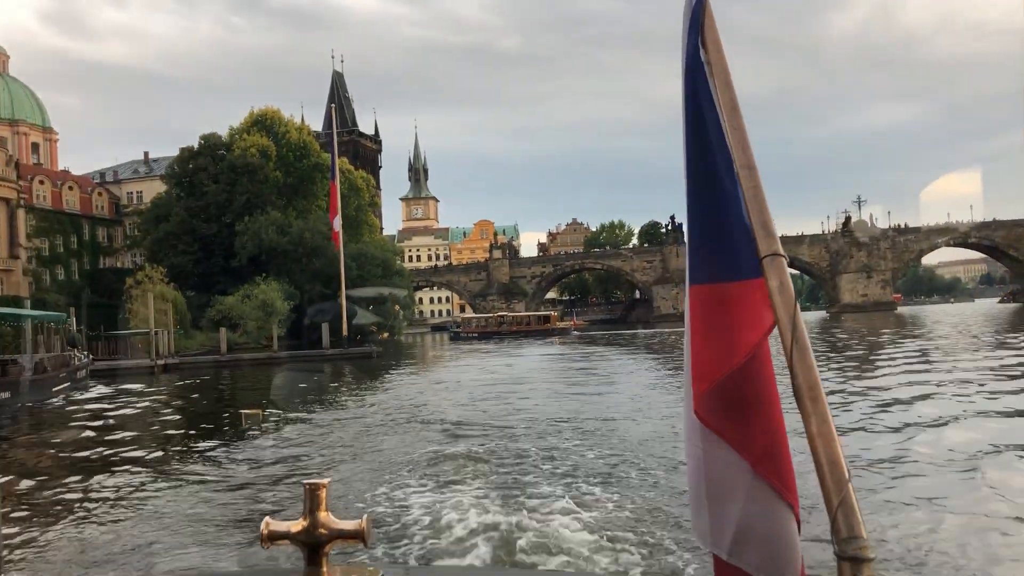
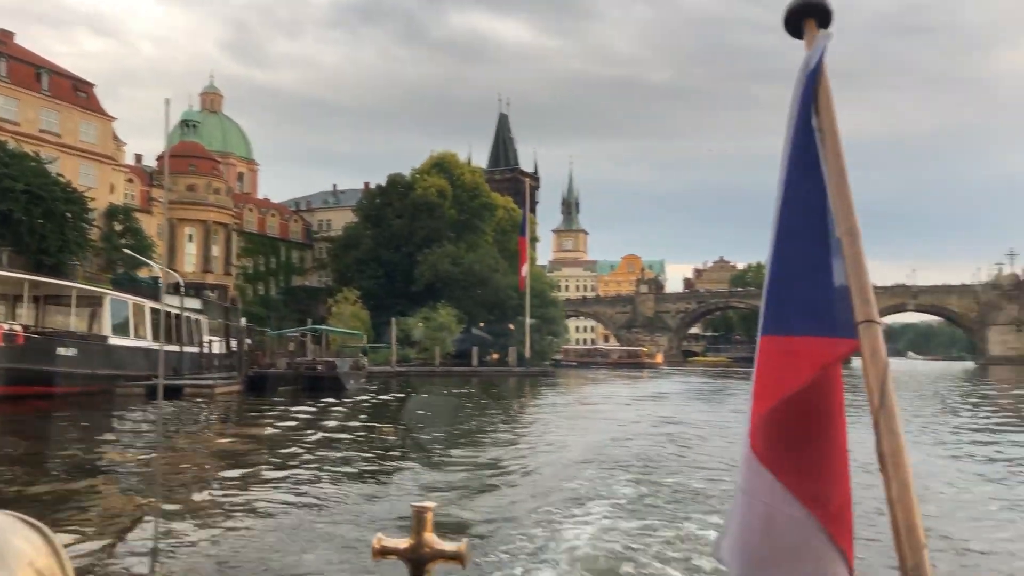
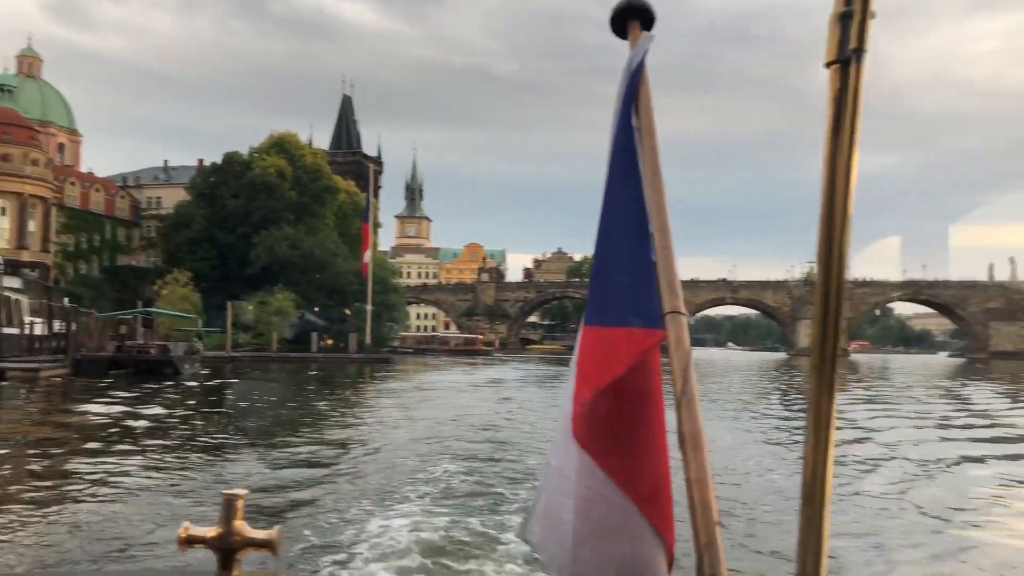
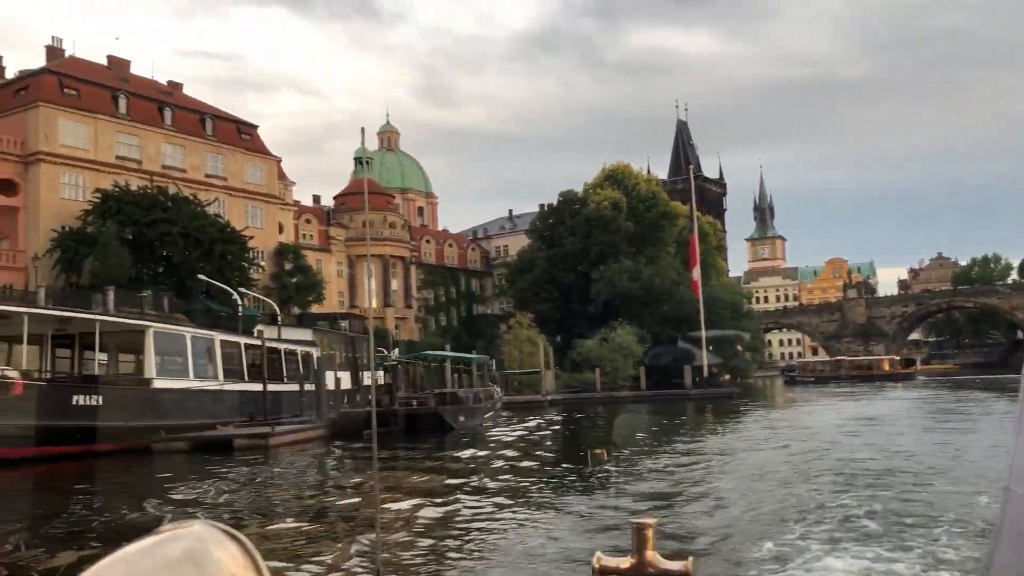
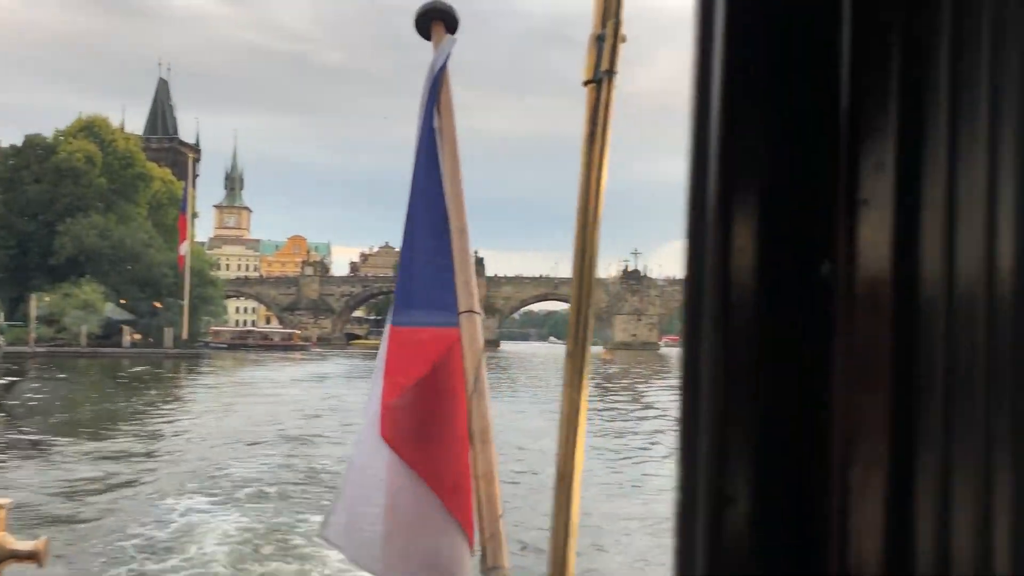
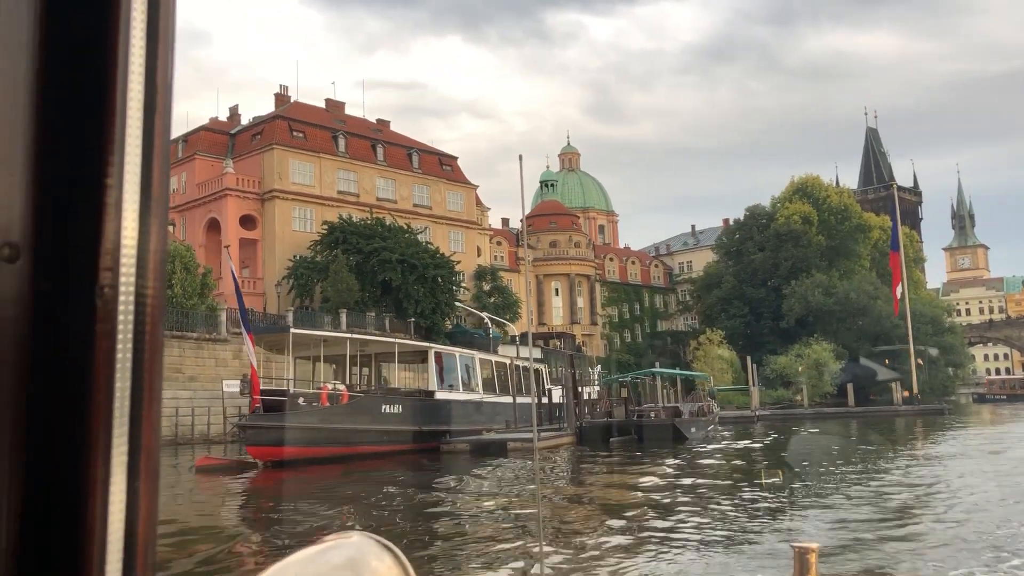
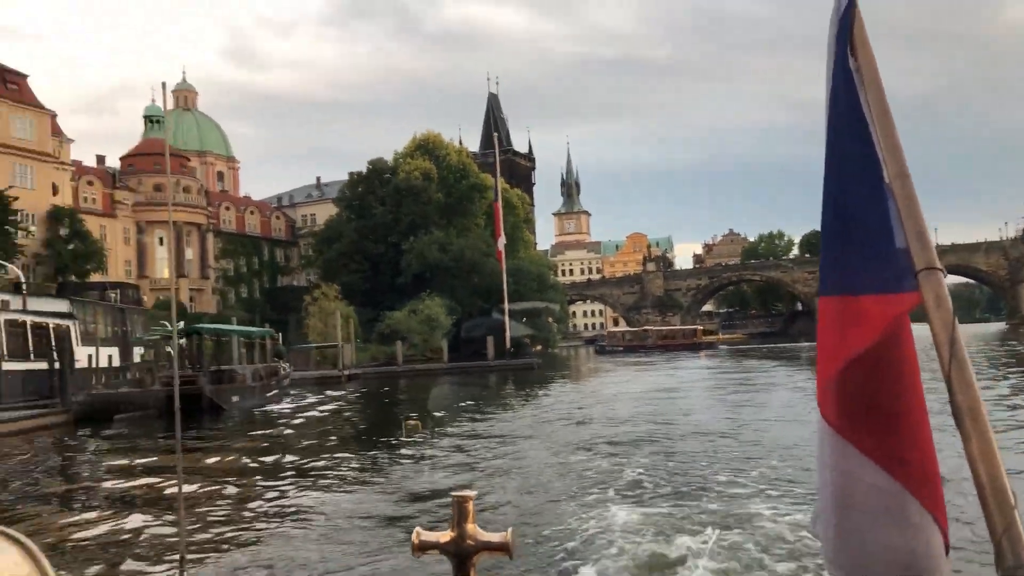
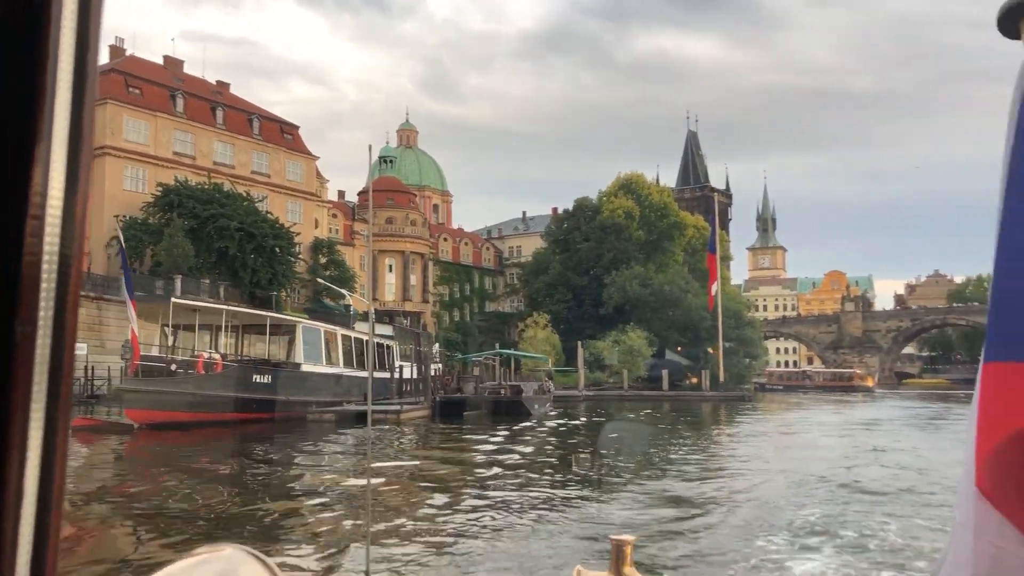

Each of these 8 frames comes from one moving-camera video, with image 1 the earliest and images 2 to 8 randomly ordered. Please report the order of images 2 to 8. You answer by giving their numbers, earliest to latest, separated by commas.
7, 4, 6, 8, 2, 3, 5
